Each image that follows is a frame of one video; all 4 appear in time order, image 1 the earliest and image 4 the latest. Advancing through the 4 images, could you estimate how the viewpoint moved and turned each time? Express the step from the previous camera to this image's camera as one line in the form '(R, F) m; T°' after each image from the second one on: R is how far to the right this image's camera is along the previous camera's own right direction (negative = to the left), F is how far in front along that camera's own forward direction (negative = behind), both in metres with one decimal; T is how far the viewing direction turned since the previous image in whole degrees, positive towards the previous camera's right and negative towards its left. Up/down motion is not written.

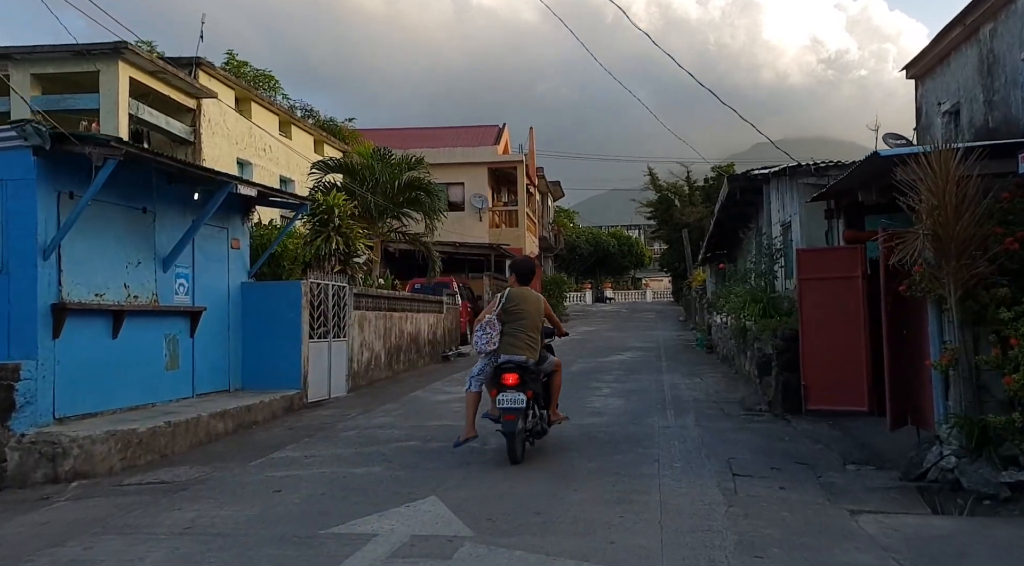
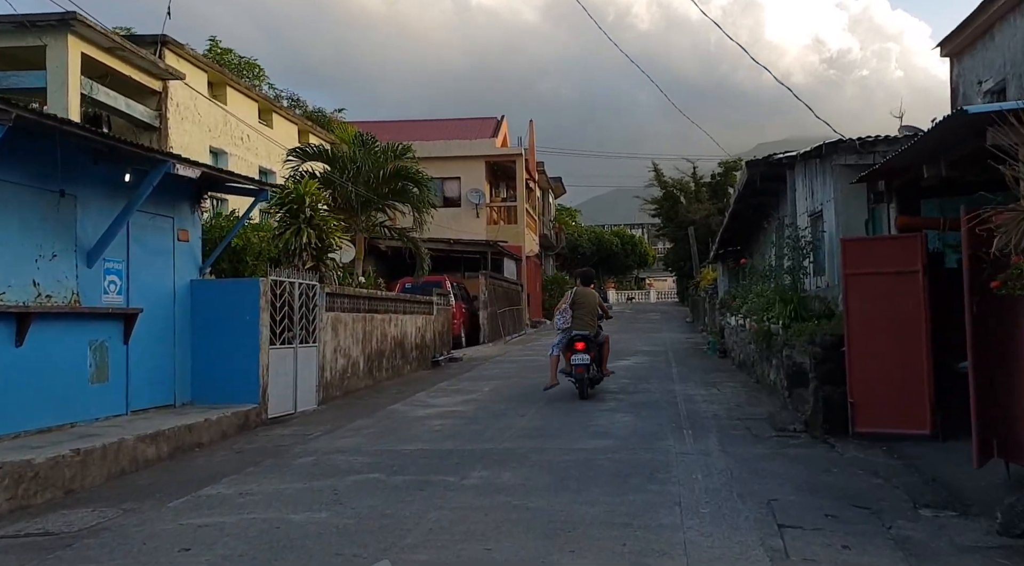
(+0.1, +1.7) m; 0°
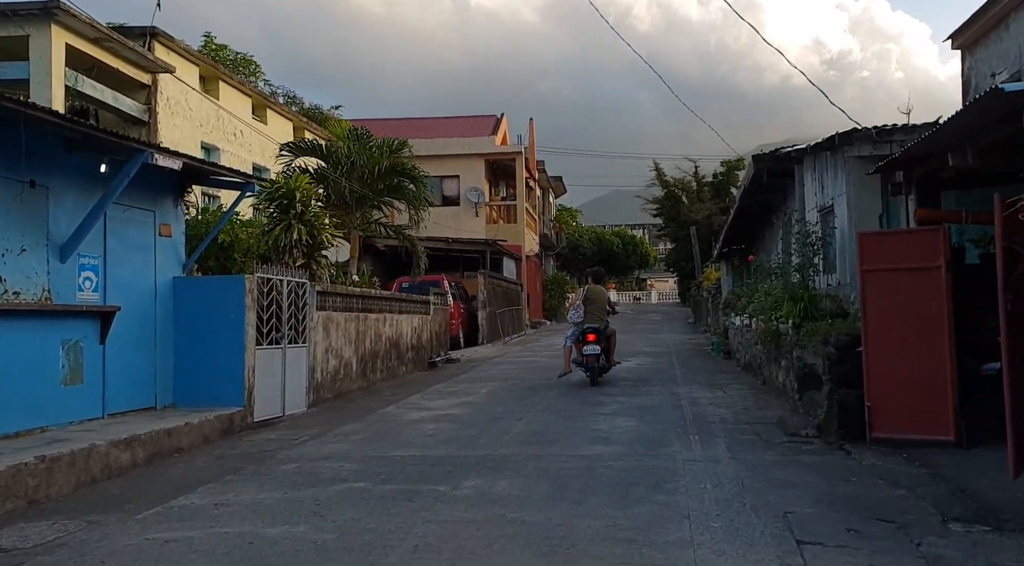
(0.0, +0.5) m; 0°
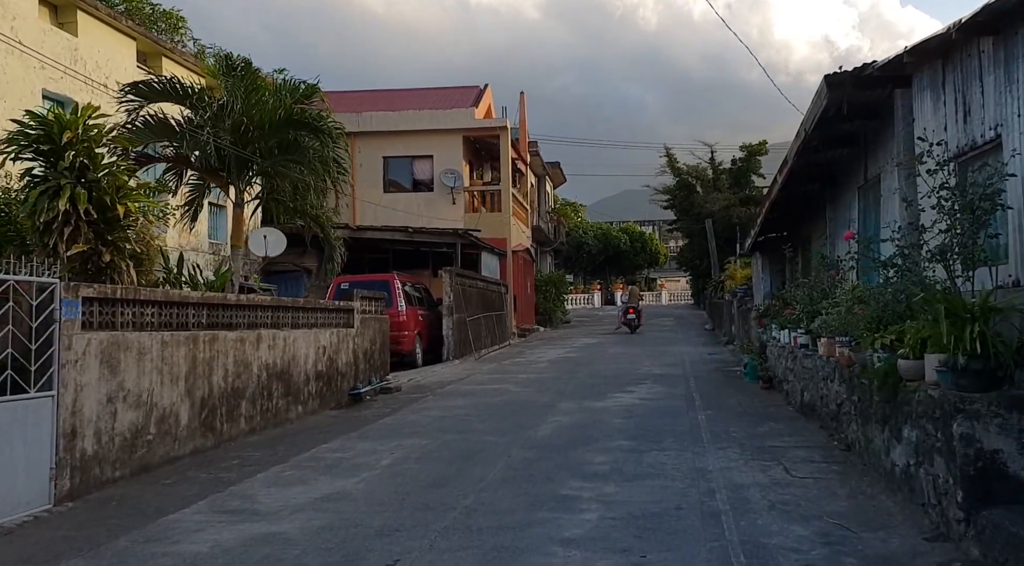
(+0.9, +5.4) m; -1°
